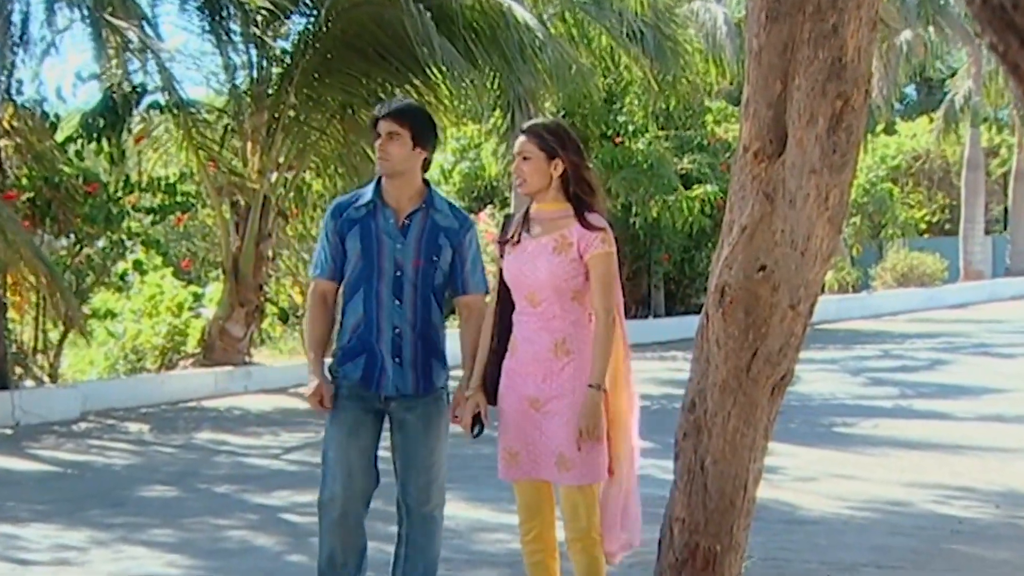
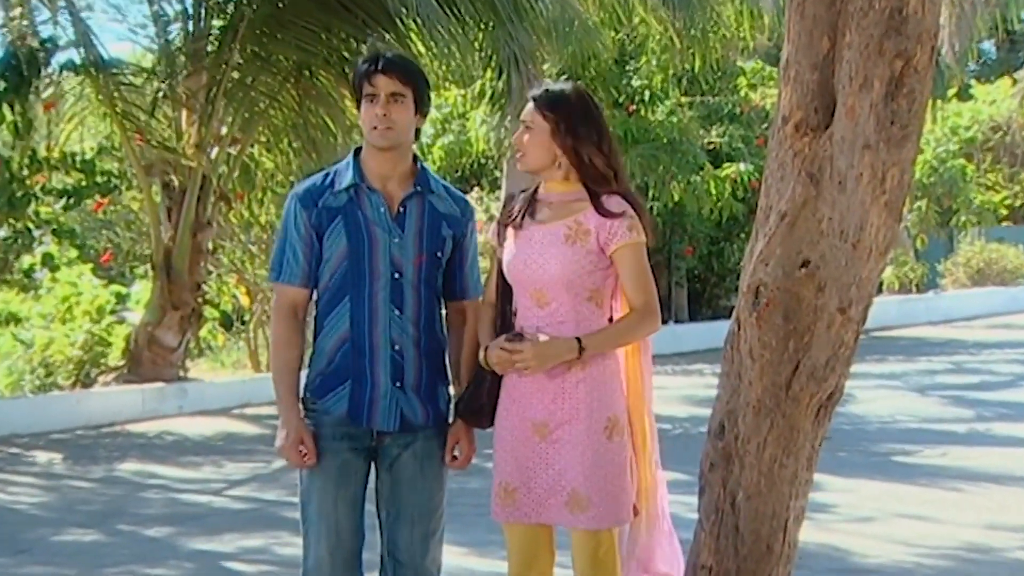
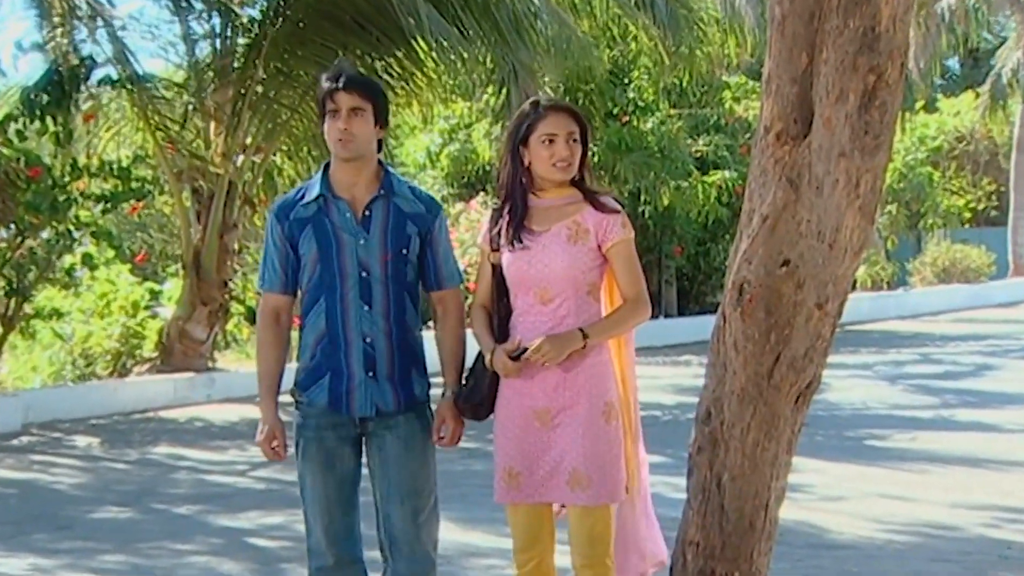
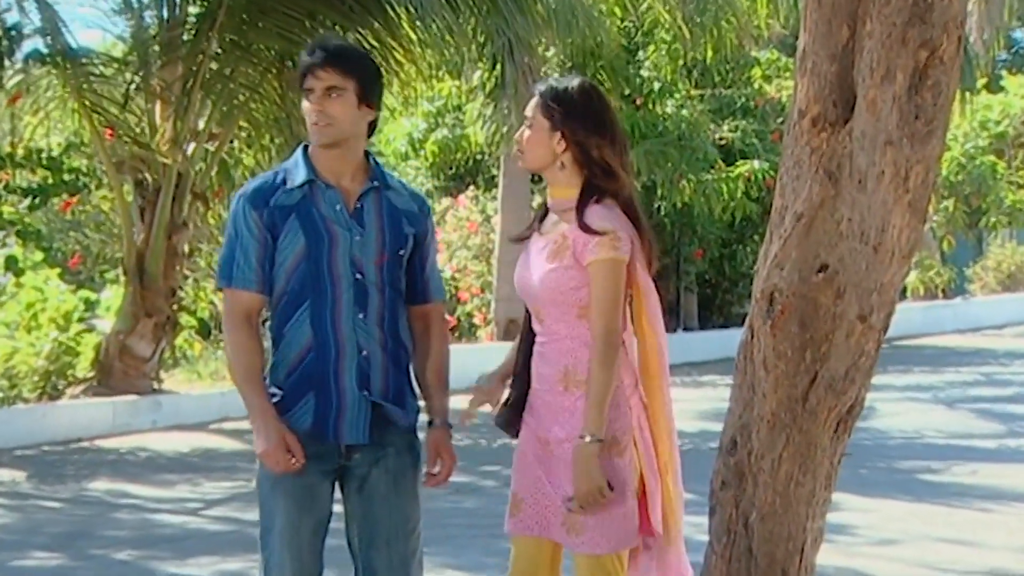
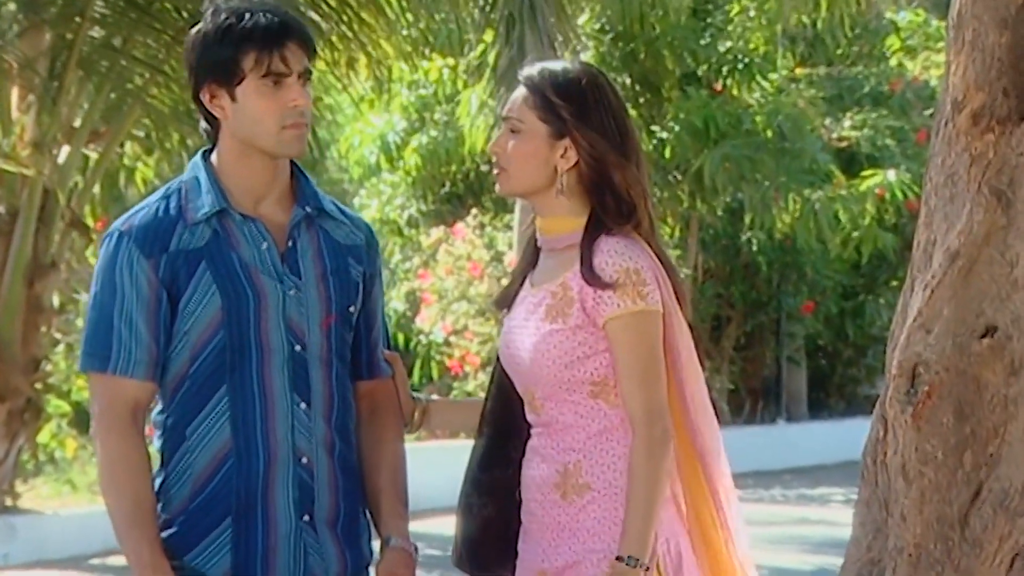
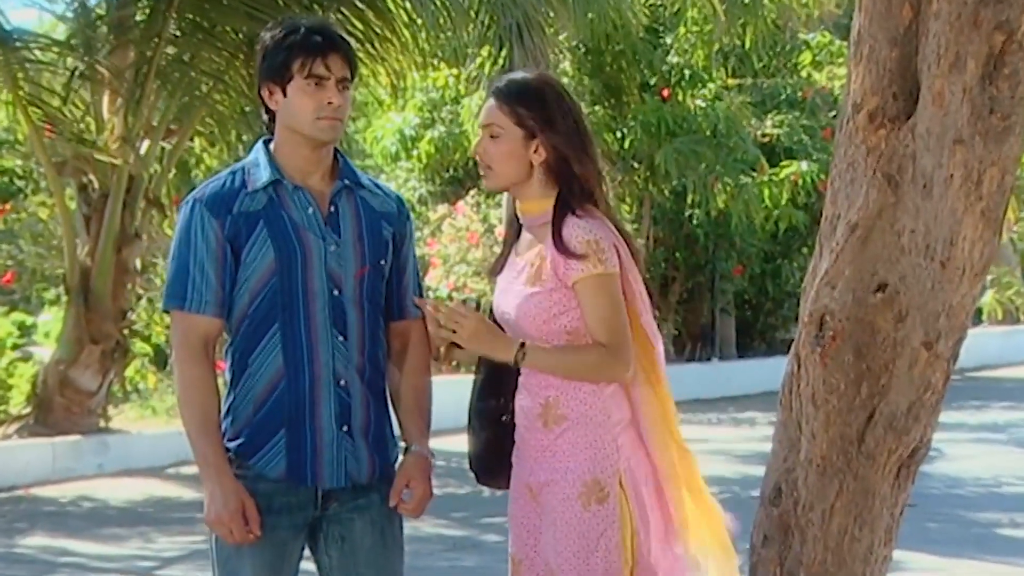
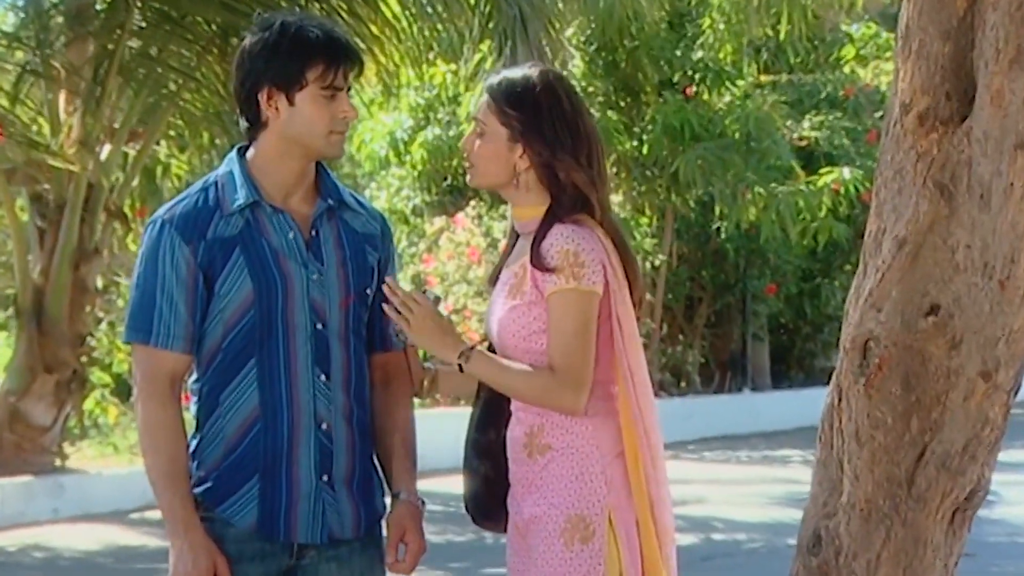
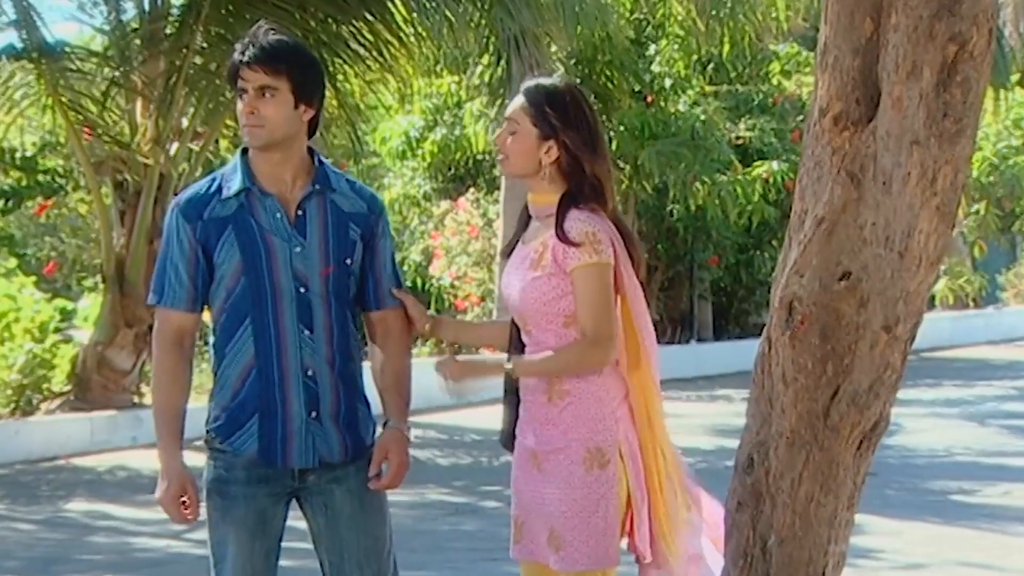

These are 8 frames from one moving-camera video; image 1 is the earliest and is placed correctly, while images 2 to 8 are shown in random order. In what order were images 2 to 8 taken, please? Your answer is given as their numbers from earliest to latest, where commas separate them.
3, 2, 4, 8, 6, 7, 5
